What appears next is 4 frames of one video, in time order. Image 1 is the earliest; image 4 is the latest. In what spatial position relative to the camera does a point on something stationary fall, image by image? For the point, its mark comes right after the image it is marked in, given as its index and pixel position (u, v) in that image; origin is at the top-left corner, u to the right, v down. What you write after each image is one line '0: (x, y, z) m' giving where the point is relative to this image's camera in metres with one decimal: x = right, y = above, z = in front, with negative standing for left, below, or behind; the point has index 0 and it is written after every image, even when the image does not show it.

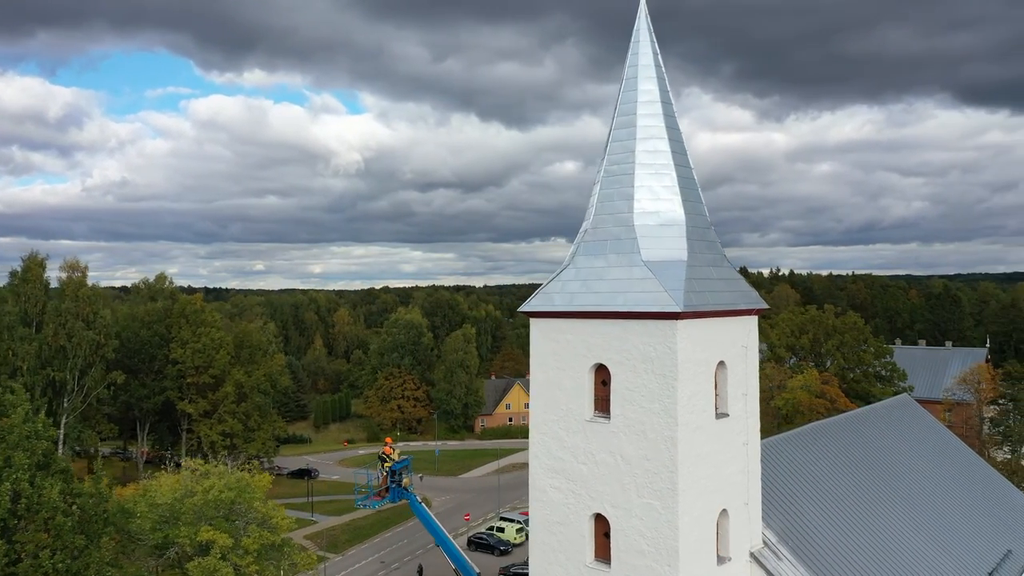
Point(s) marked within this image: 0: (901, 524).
0: (+8.2, -4.9, +17.5) m
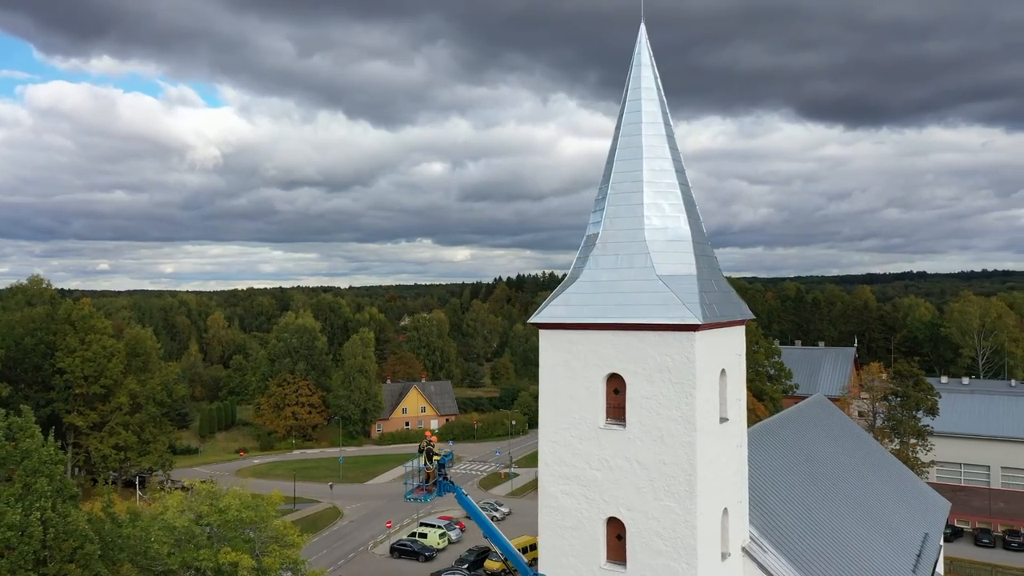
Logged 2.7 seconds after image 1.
0: (+7.6, -5.2, +19.1) m
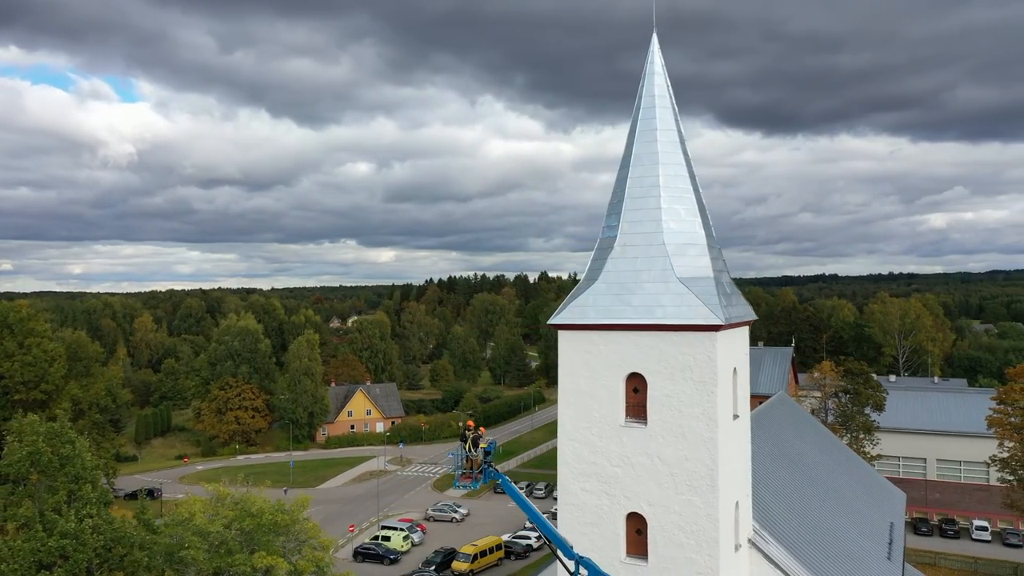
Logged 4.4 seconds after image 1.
0: (+7.4, -5.2, +20.0) m
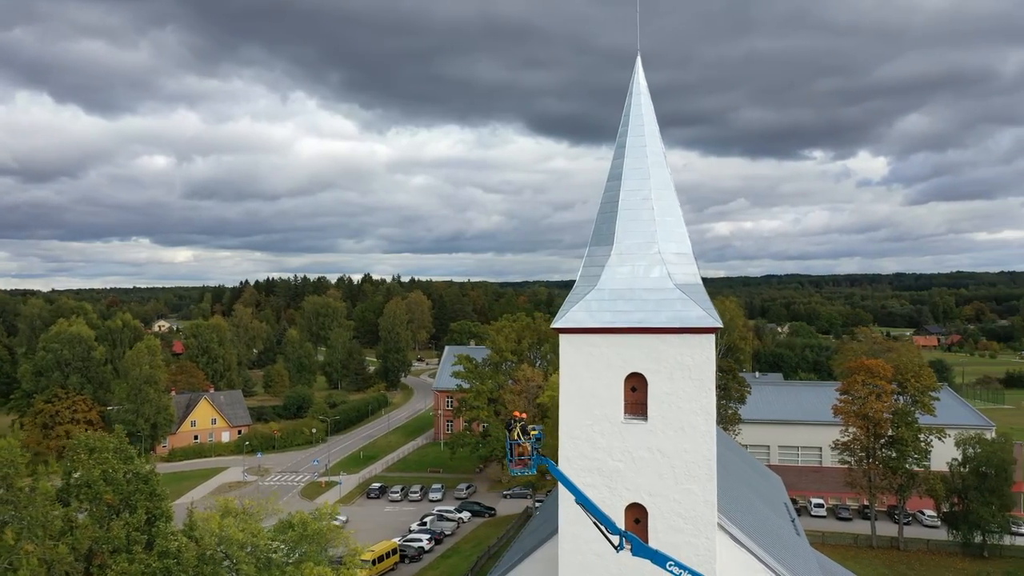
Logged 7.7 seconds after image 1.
0: (+6.0, -5.3, +22.0) m
